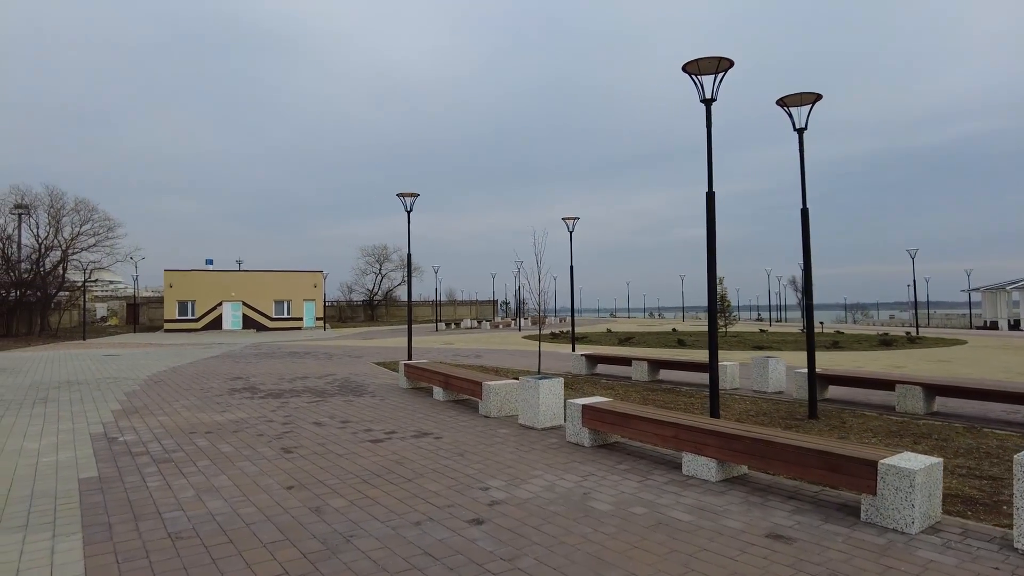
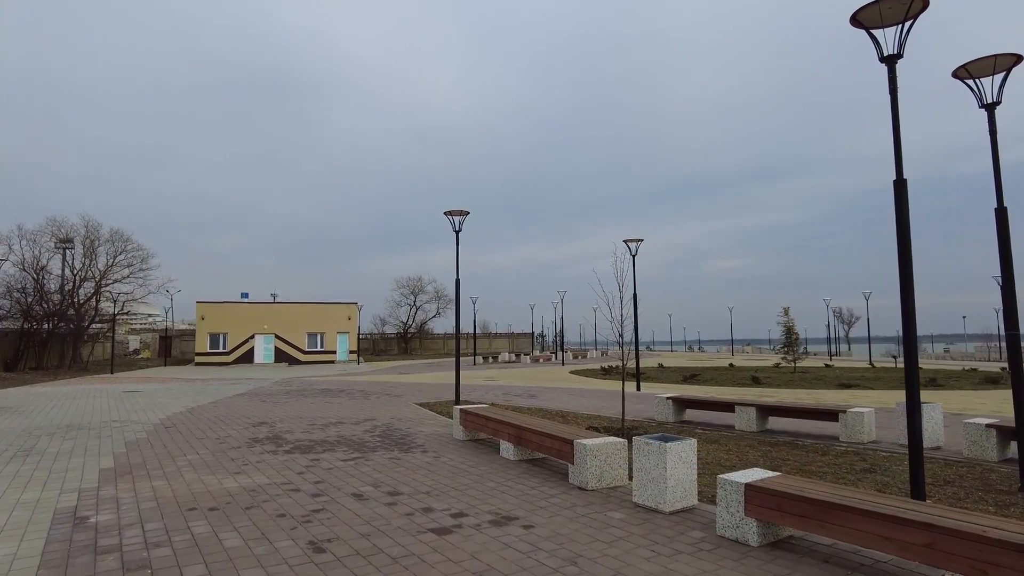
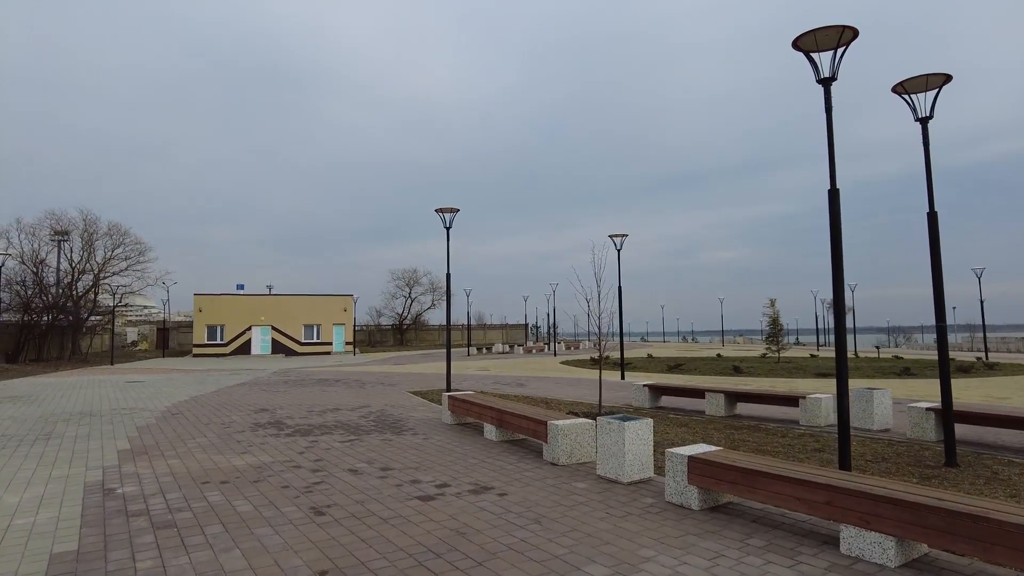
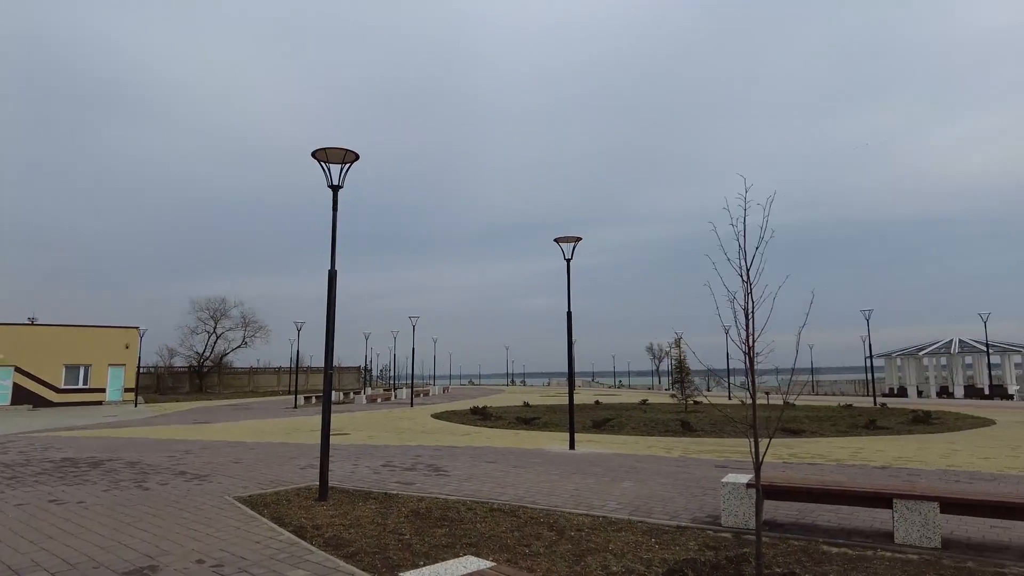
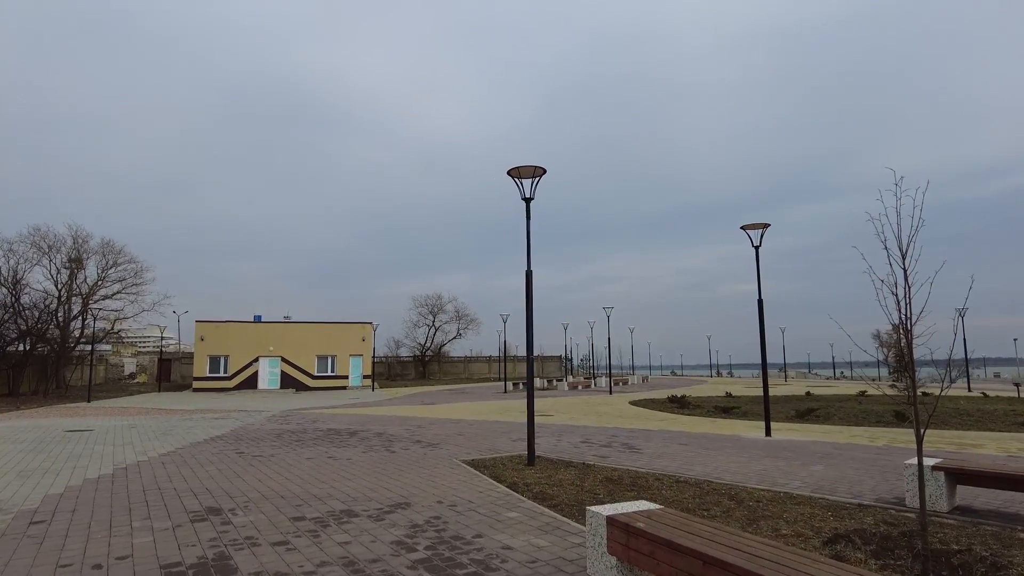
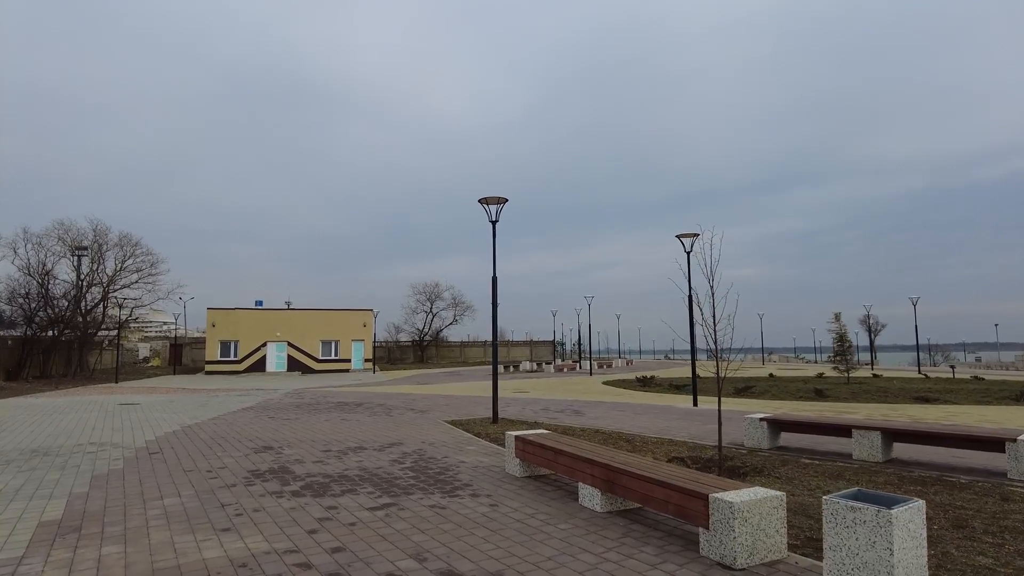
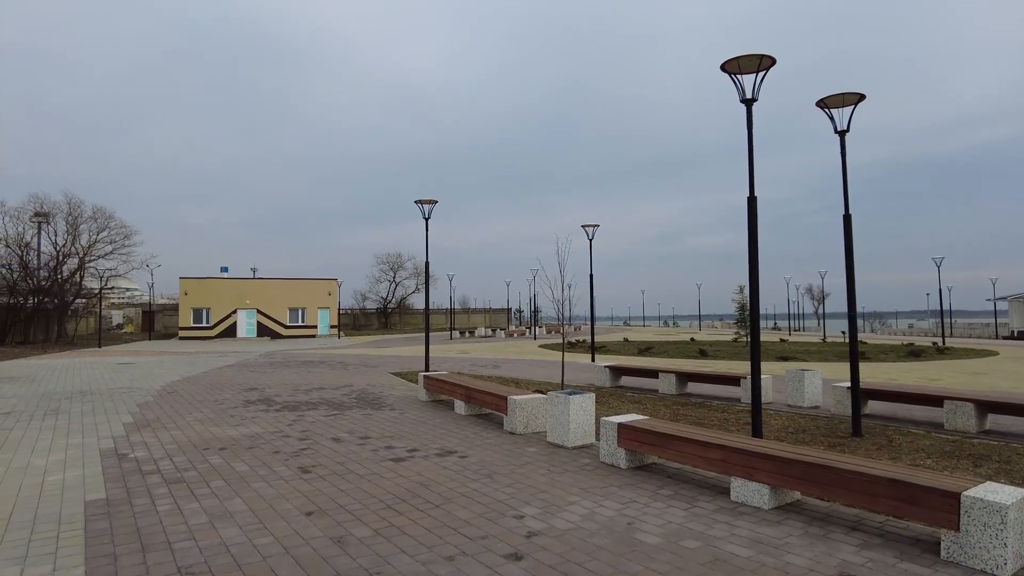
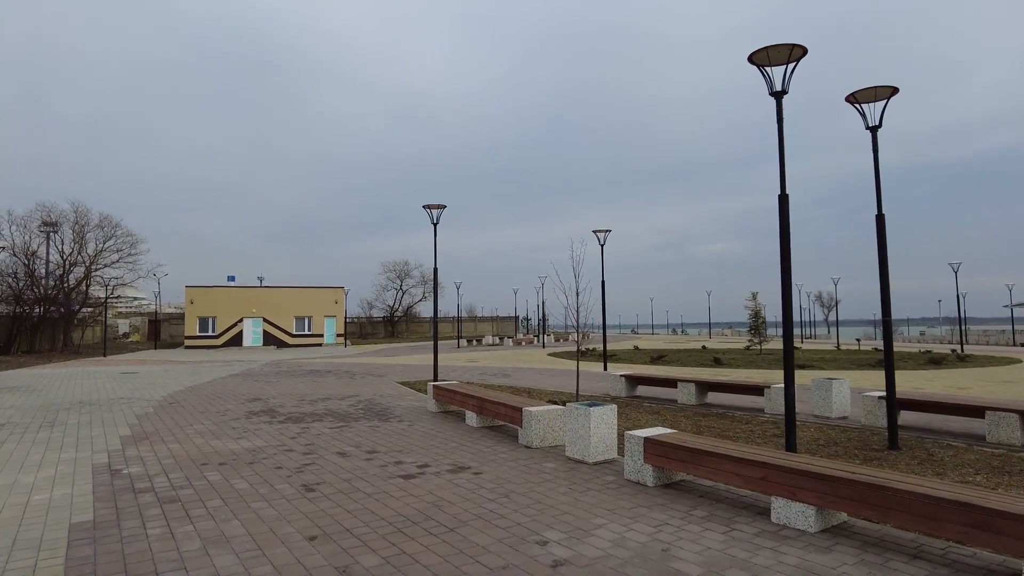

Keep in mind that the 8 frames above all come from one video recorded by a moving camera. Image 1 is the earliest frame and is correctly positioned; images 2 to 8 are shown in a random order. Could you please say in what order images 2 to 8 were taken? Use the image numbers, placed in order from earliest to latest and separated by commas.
7, 8, 3, 2, 6, 5, 4
